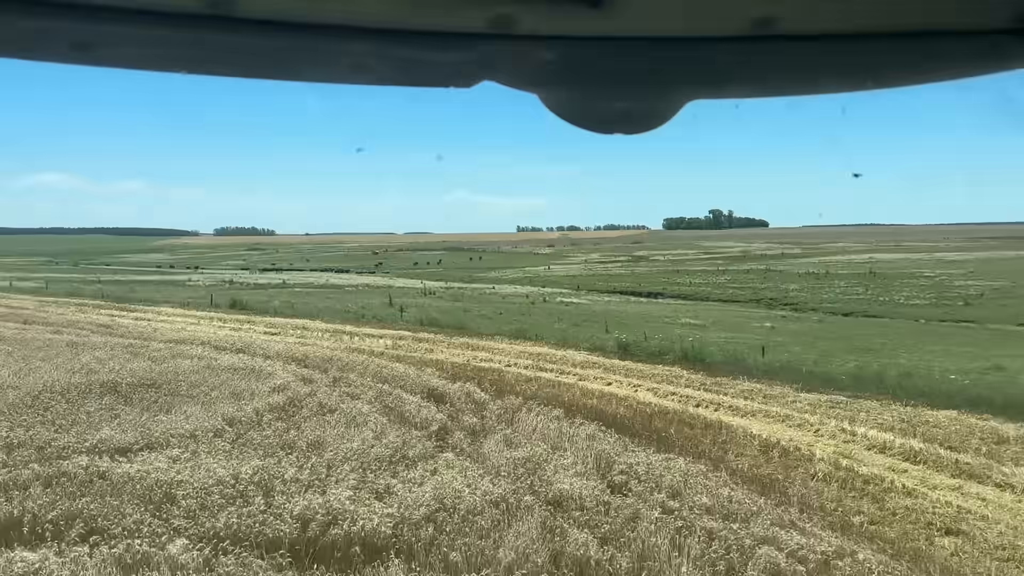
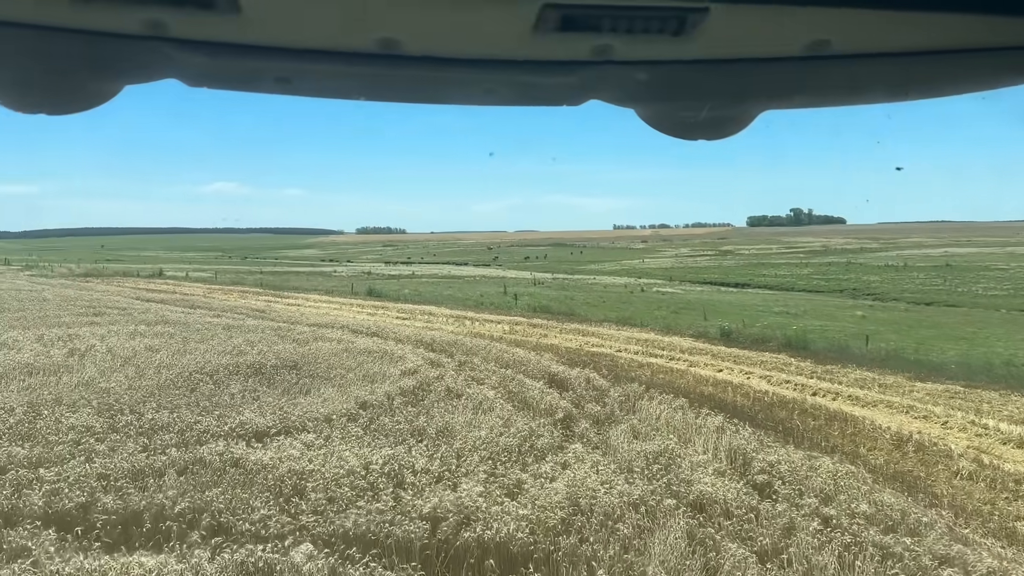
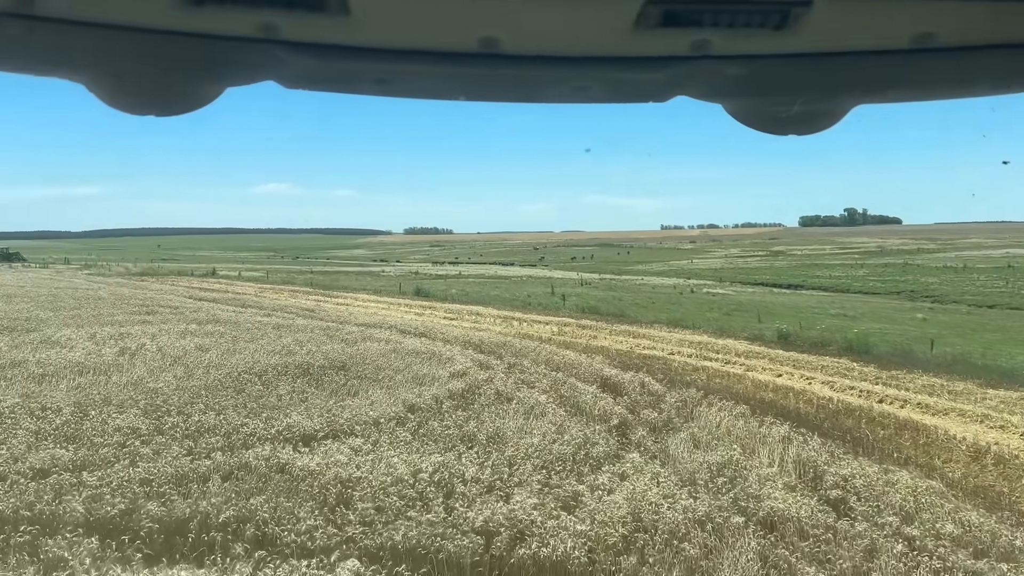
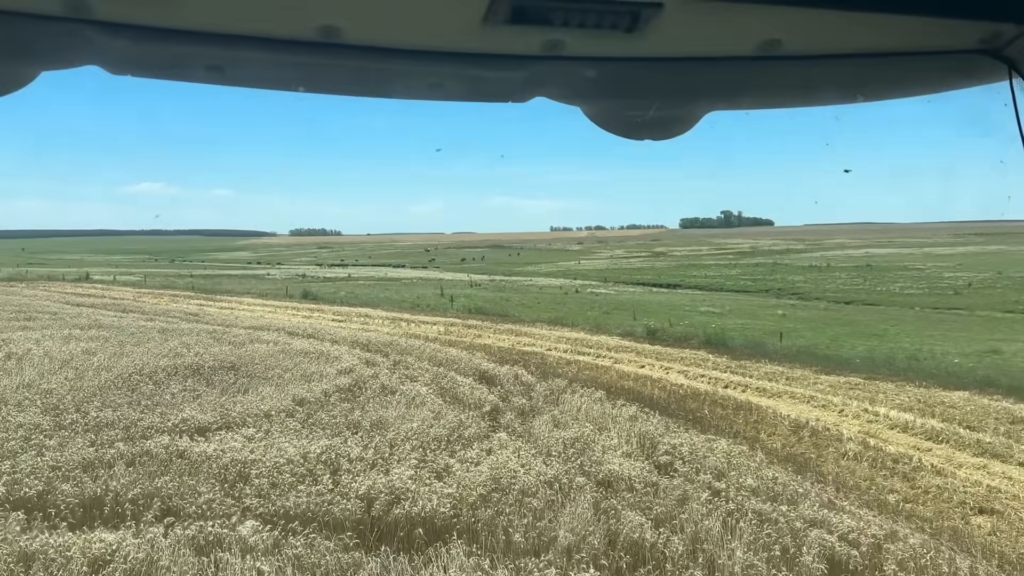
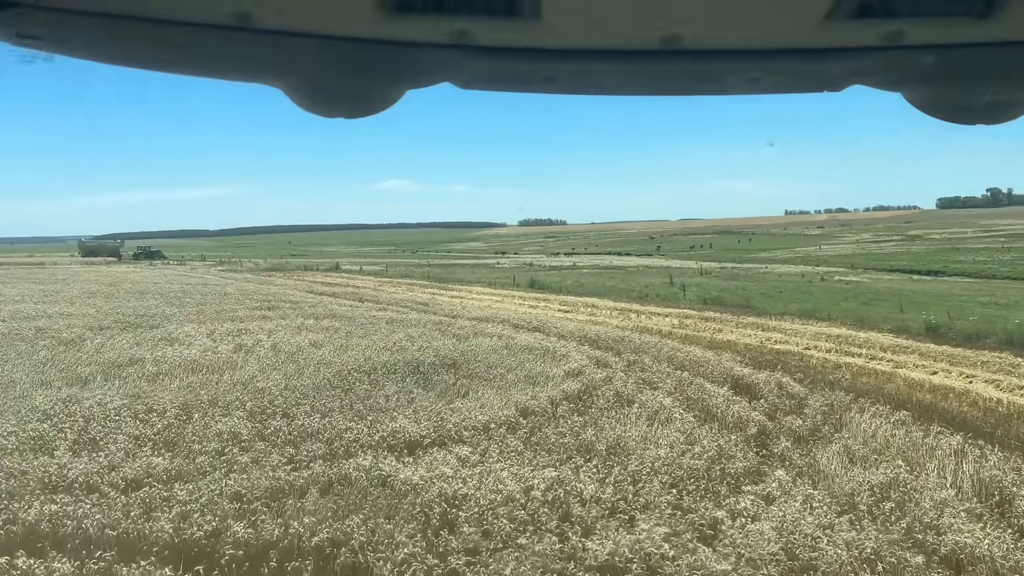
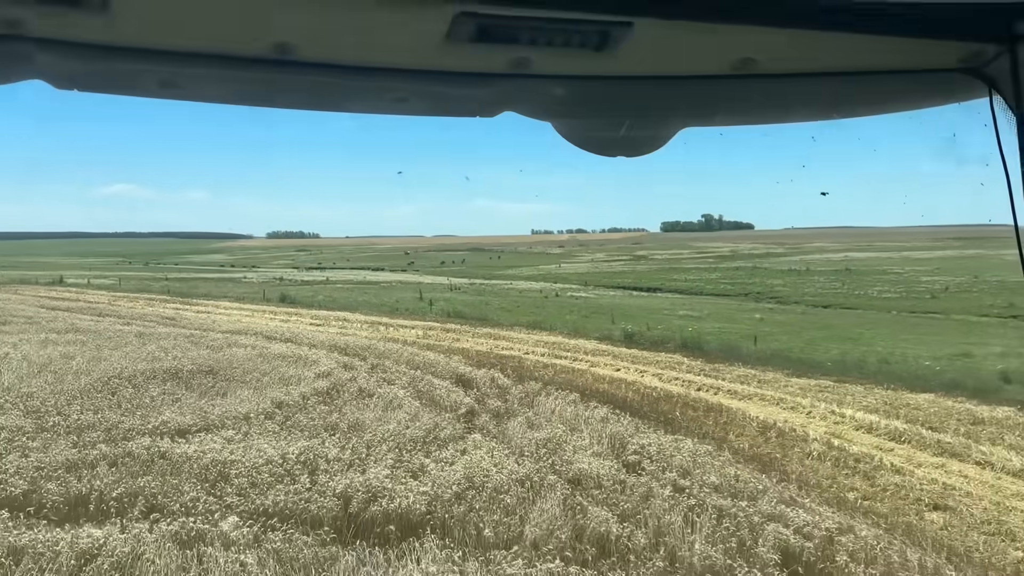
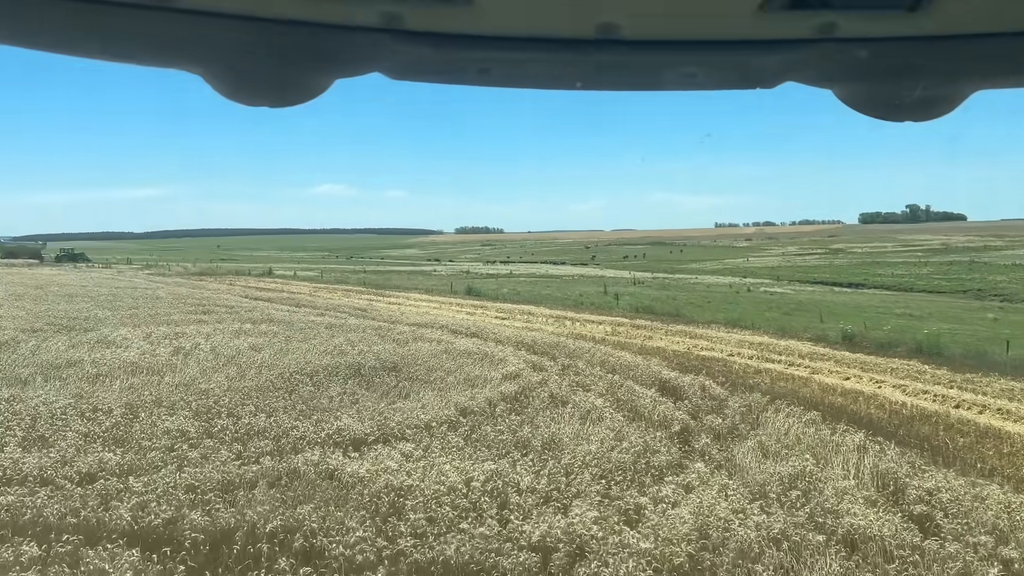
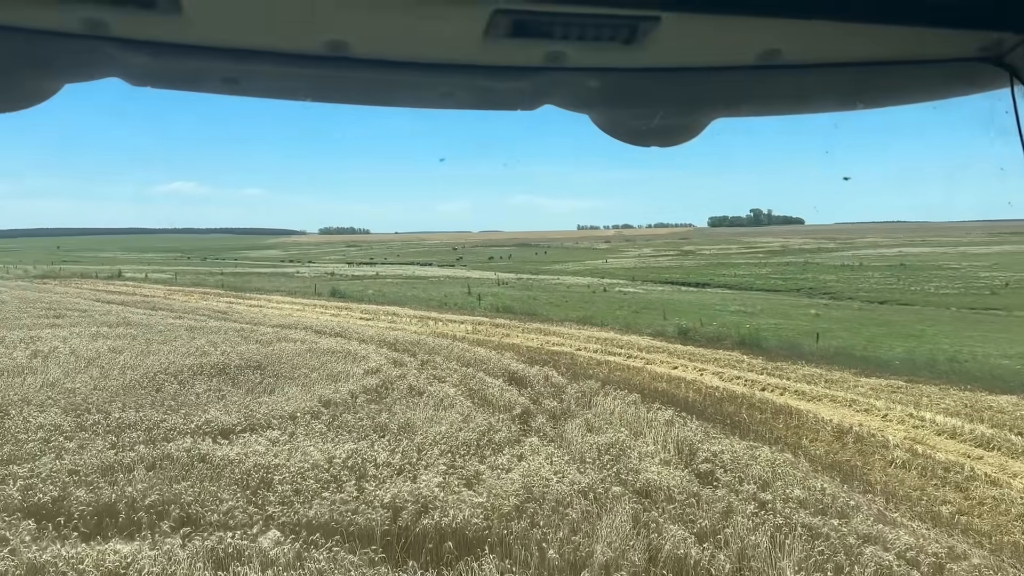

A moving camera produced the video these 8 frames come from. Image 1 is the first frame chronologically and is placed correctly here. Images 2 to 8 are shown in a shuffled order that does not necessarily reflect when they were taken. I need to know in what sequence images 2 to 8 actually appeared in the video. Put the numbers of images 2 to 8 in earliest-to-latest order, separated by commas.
6, 4, 8, 2, 3, 7, 5
